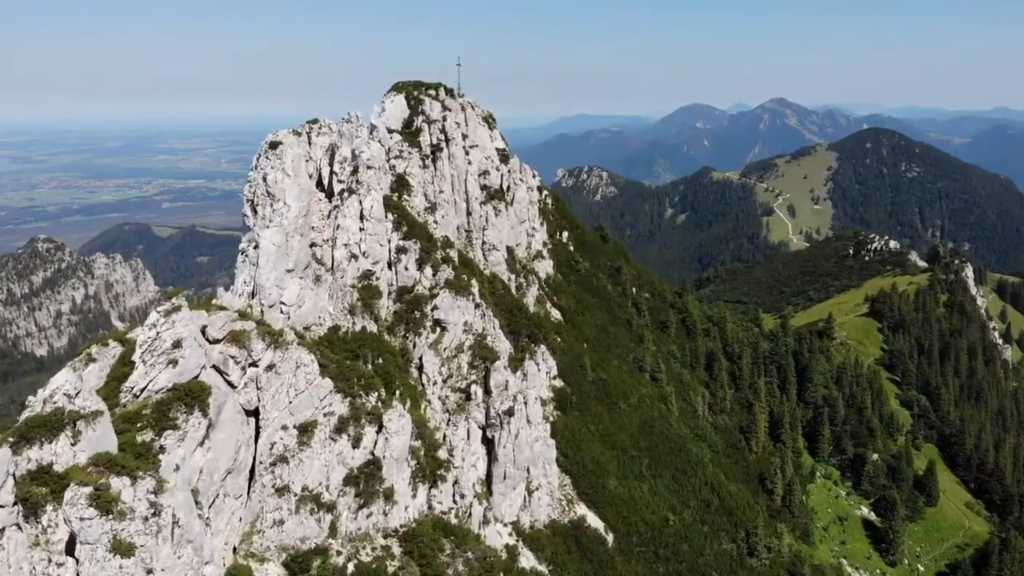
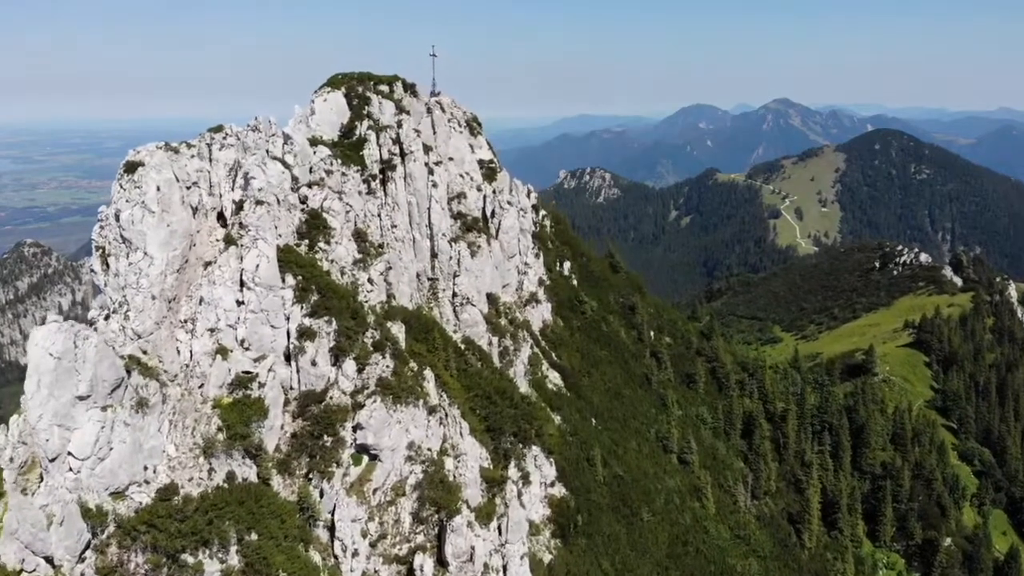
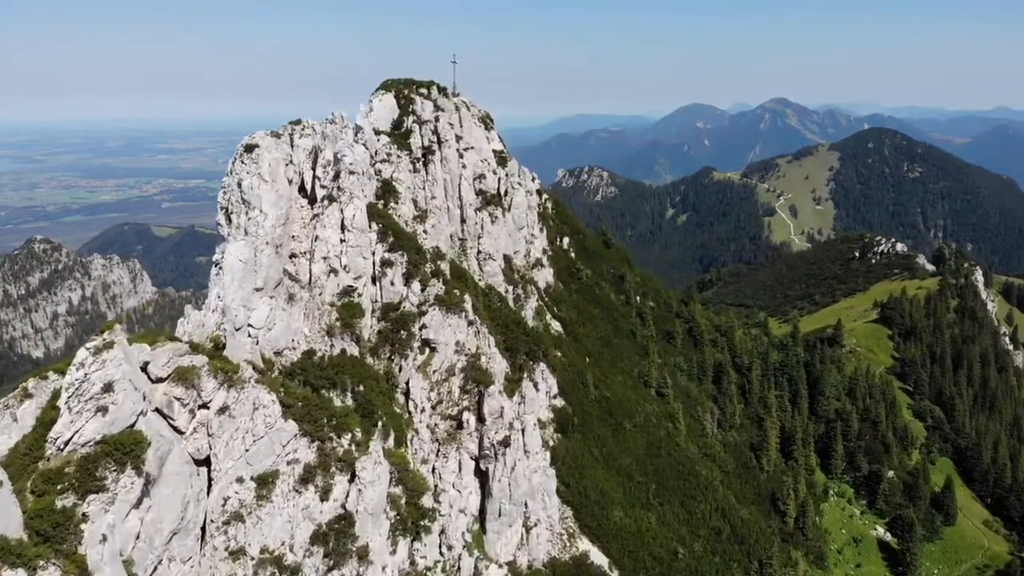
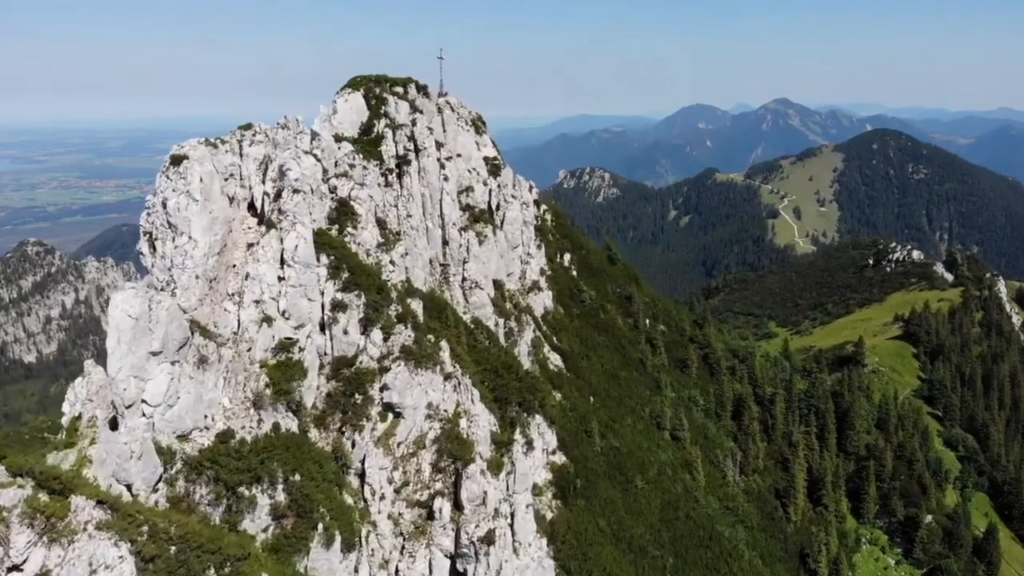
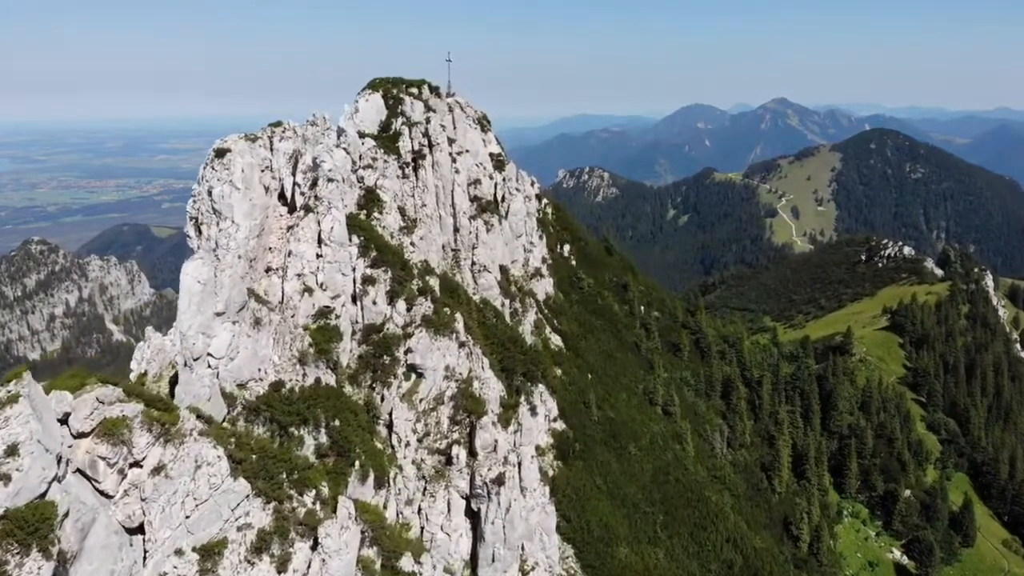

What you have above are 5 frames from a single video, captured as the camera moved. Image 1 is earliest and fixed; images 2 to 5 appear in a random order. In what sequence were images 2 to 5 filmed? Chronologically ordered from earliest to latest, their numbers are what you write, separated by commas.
3, 5, 4, 2
